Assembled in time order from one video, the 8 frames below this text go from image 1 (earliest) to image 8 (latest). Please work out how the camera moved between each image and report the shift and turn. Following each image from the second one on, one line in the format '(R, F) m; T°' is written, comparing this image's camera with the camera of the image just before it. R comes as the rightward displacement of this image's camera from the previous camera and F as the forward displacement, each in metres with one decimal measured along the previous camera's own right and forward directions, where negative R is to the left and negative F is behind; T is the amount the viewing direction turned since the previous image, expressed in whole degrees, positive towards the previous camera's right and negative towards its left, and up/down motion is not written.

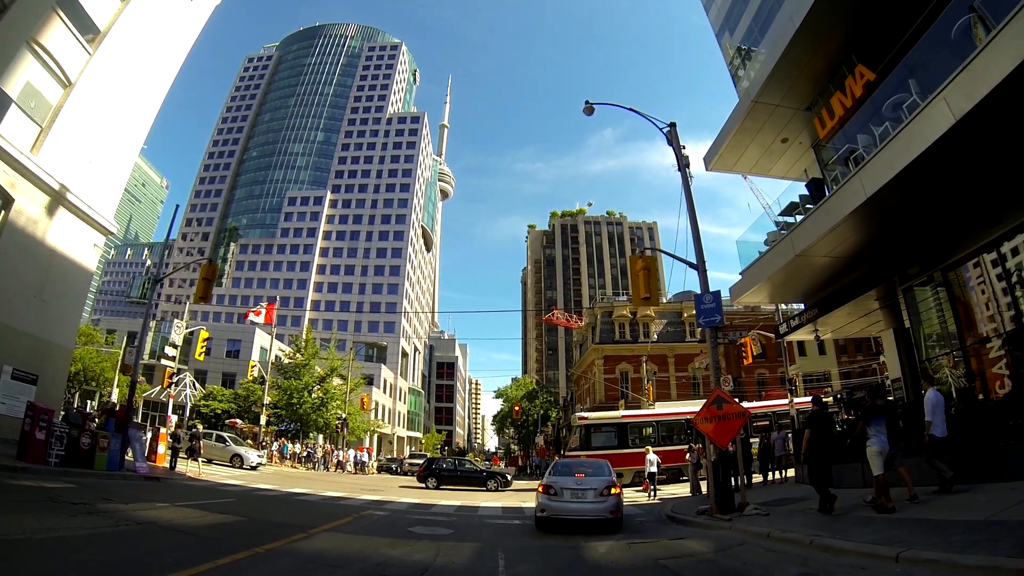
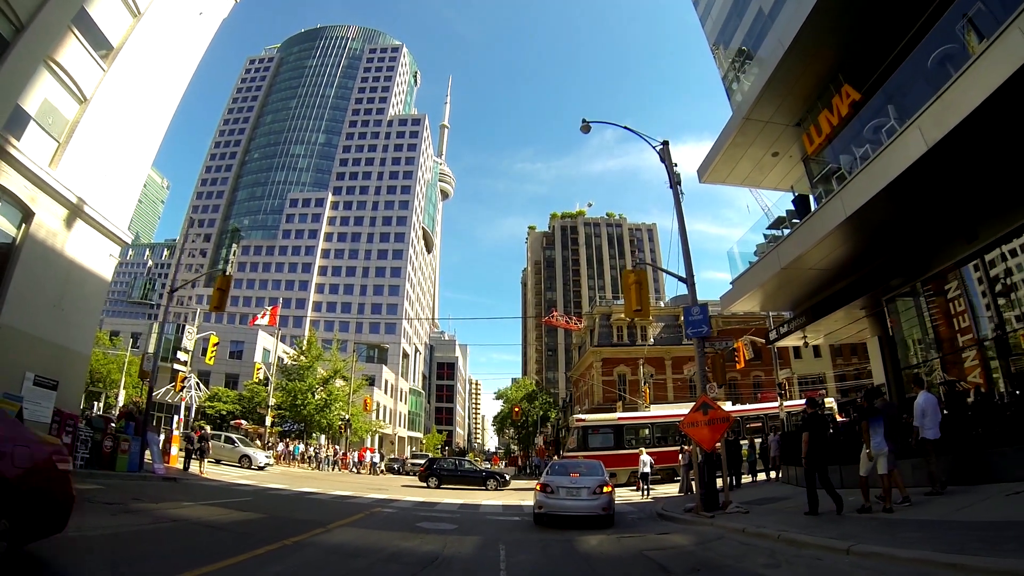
(0.0, -0.7) m; 0°
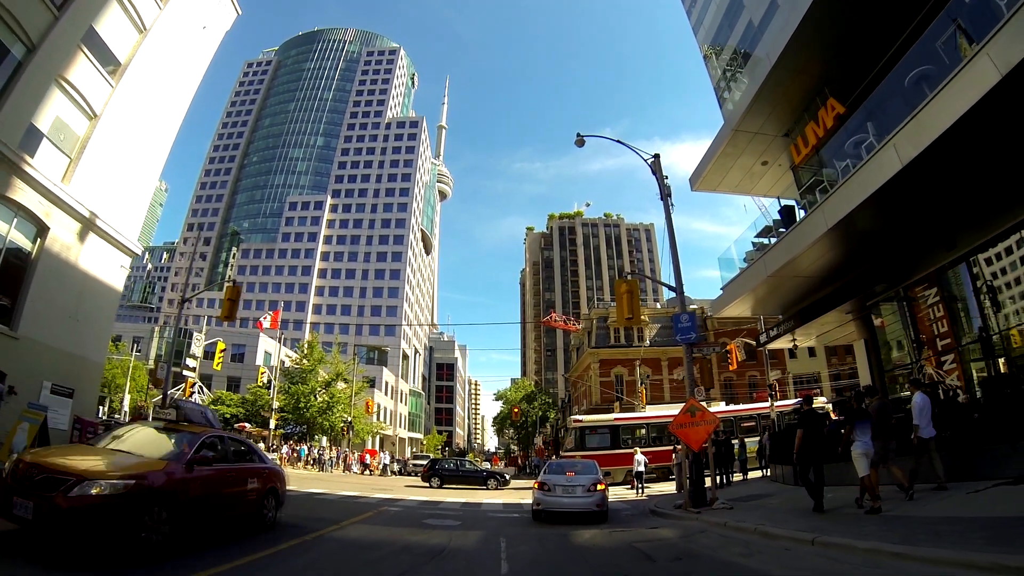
(0.0, -0.6) m; 0°
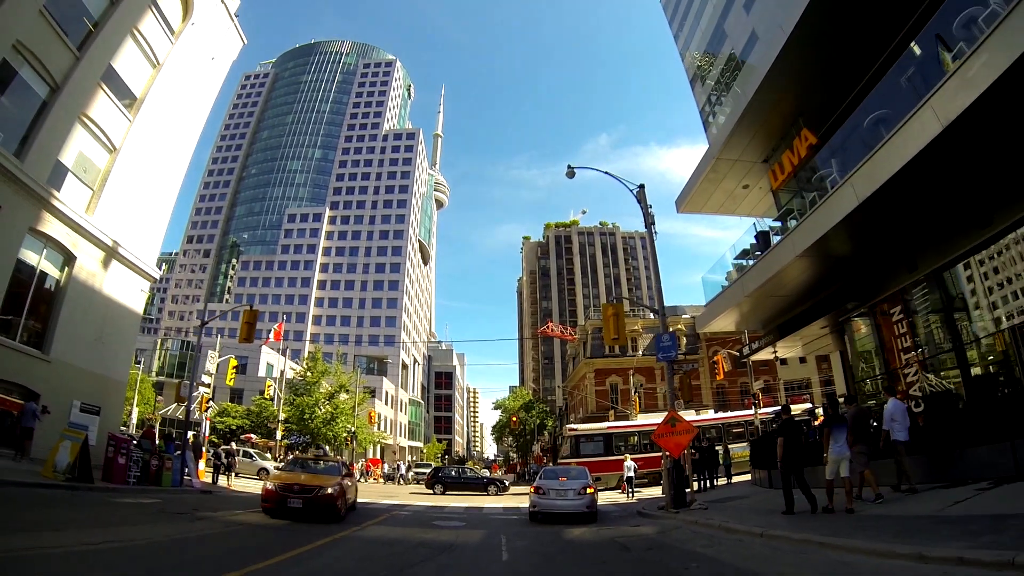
(0.0, -1.2) m; 0°
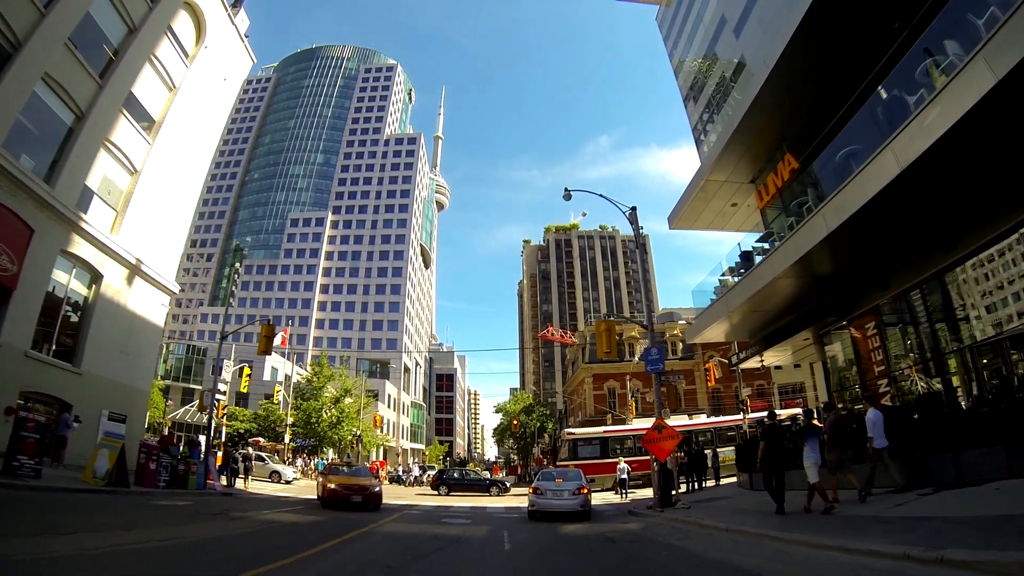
(0.0, -1.1) m; 0°
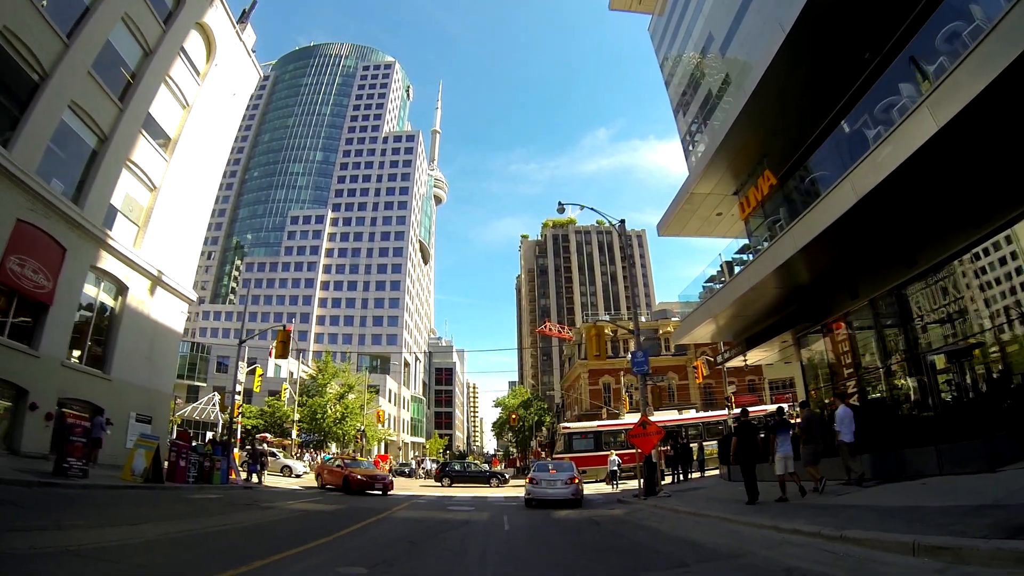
(0.0, -1.3) m; 0°
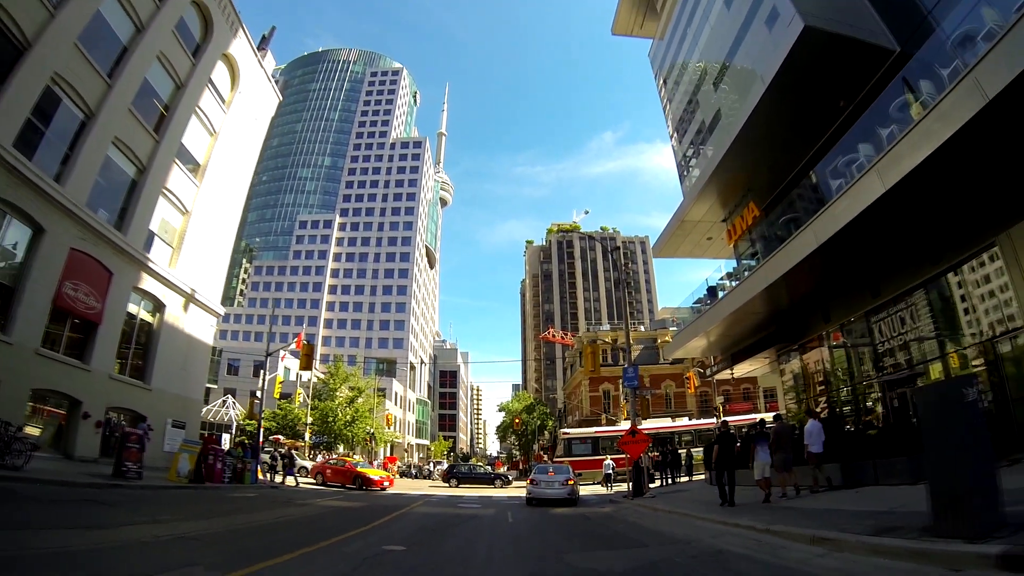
(0.0, -1.7) m; 0°
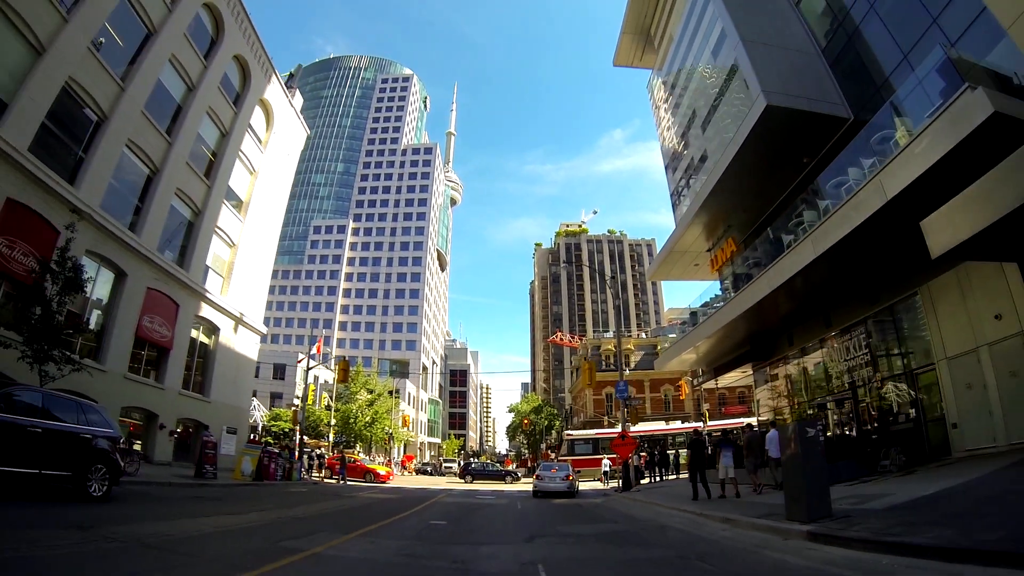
(0.0, -3.0) m; -1°
